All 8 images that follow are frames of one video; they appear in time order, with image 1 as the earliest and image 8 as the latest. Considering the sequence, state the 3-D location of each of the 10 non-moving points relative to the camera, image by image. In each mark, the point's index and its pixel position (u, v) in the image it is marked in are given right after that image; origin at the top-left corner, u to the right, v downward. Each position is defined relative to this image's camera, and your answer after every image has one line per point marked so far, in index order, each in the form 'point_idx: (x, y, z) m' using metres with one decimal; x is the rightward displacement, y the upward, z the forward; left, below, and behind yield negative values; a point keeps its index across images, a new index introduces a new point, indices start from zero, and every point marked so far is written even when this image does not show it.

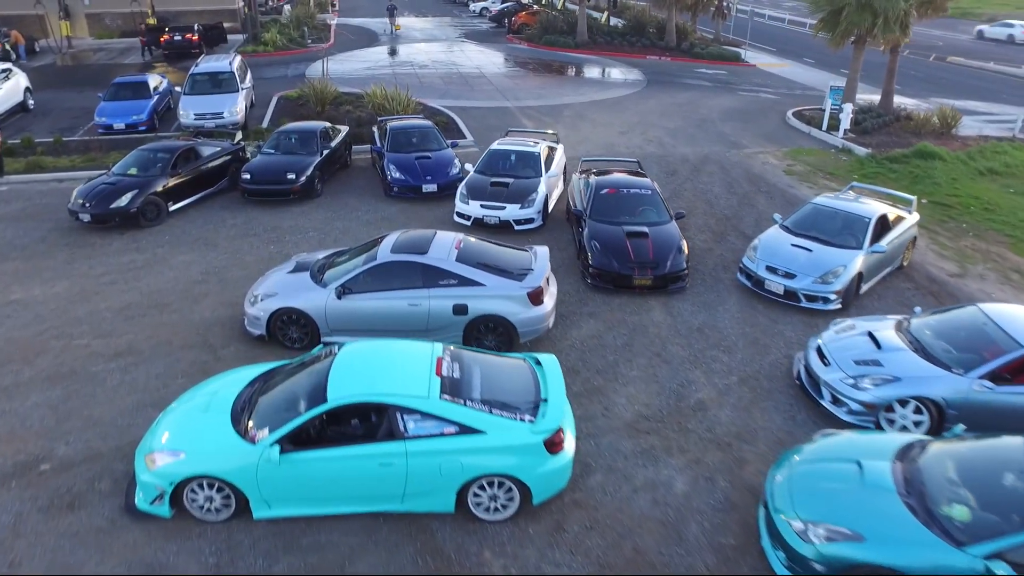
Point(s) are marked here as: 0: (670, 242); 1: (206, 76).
0: (+2.2, +0.6, +10.4) m
1: (-8.2, +5.7, +19.8) m
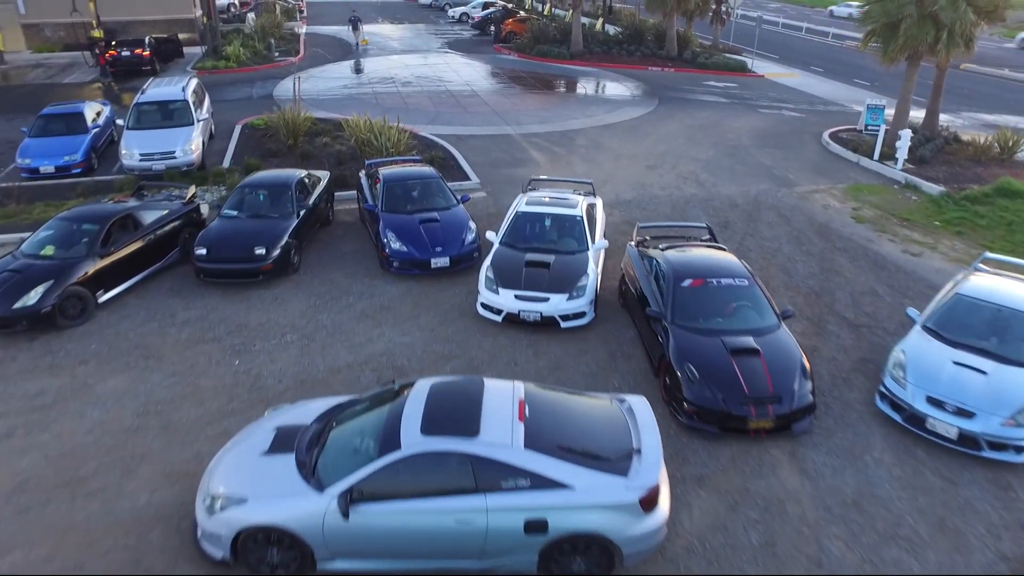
0: (+2.9, -0.8, +7.6) m
1: (-8.1, +4.1, +16.6) m
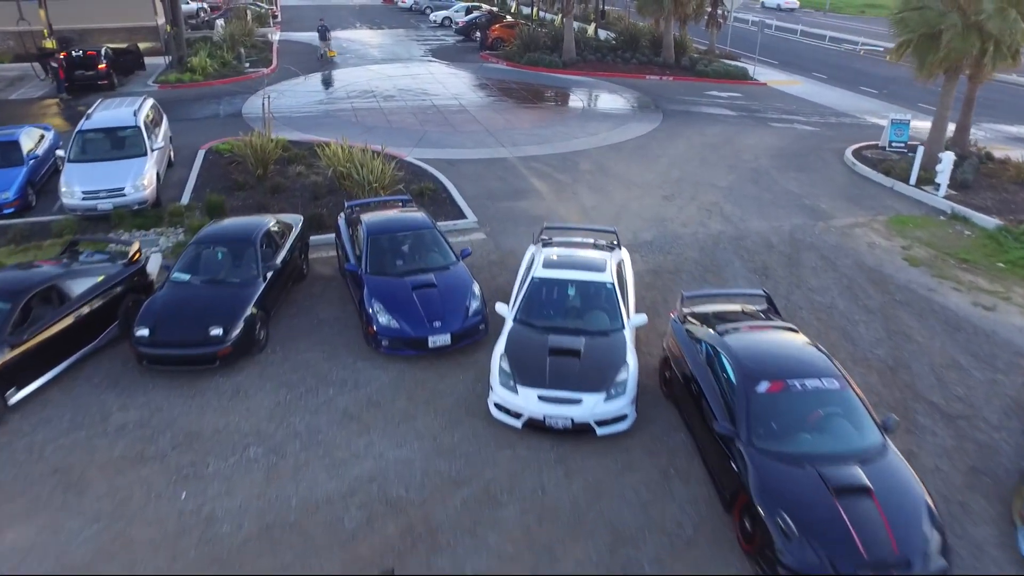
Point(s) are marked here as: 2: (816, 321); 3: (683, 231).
0: (+3.1, -1.7, +5.8) m
1: (-8.1, +3.0, +14.5) m
2: (+4.2, -0.5, +10.2) m
3: (+3.1, +1.0, +13.3) m
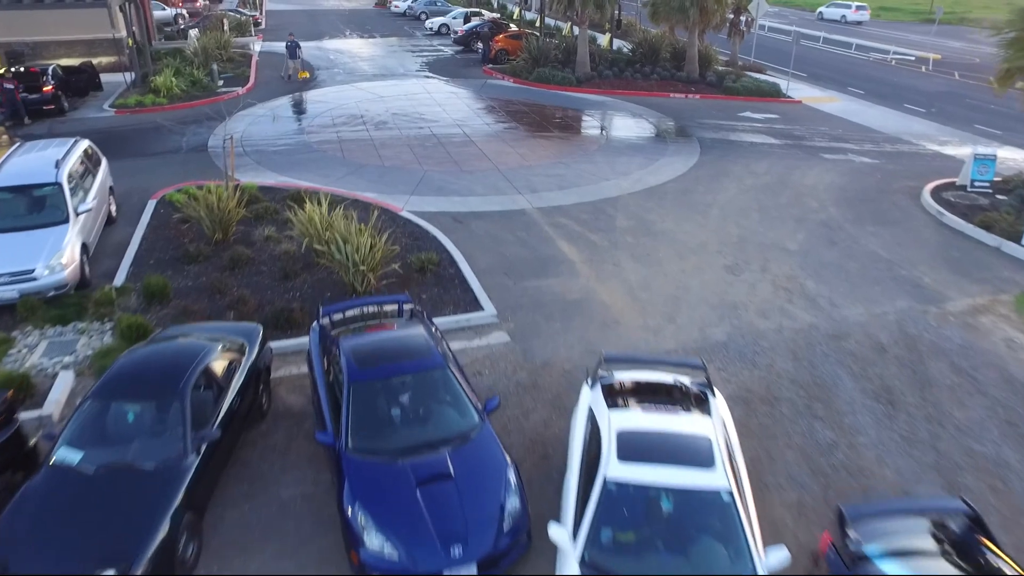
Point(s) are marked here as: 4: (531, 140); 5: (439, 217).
0: (+3.6, -3.2, +2.7) m
1: (-7.7, +1.5, +11.3) m
2: (+4.6, -2.0, +7.1) m
3: (+3.5, -0.5, +10.2) m
4: (+0.5, +3.7, +18.9) m
5: (-1.4, +1.3, +13.6) m
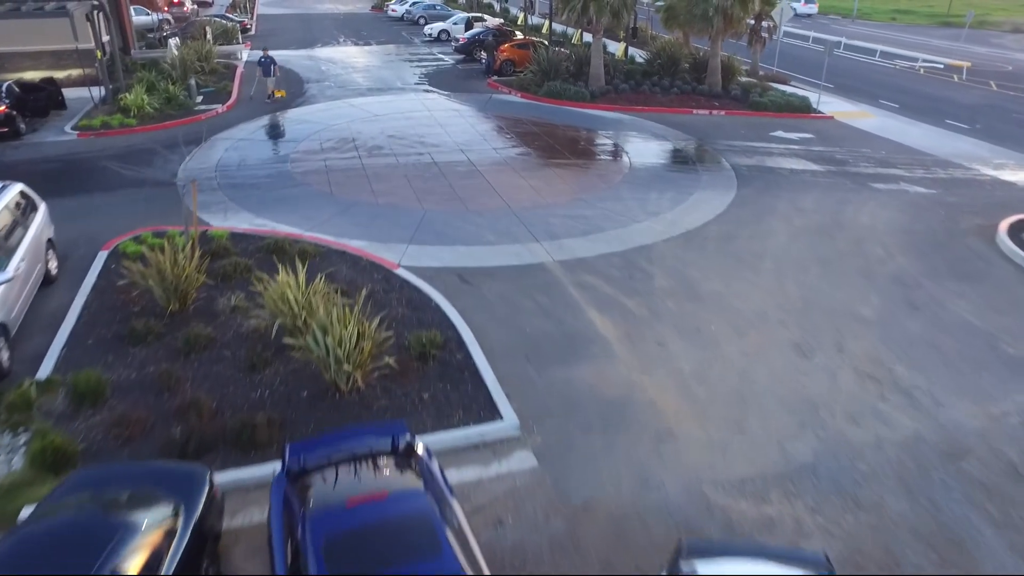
0: (+3.9, -4.4, +0.5) m
1: (-7.4, +0.4, +9.1) m
2: (+4.9, -3.1, +4.9) m
3: (+3.8, -1.6, +8.0) m
4: (+0.7, +2.7, +16.7) m
5: (-1.1, +0.2, +11.4) m
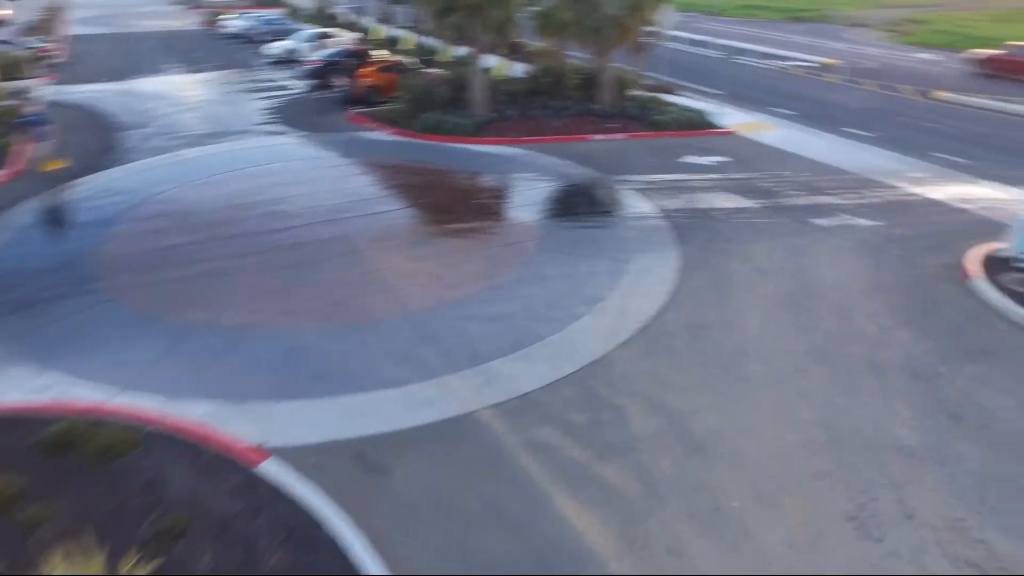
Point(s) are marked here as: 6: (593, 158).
0: (+5.3, -5.8, -2.1) m
1: (-7.7, -2.2, +4.4) m
2: (+5.5, -4.4, +2.4) m
3: (+3.7, -3.1, +5.2) m
4: (-1.2, +0.8, +13.2) m
5: (-1.9, -1.8, +7.7) m
6: (+2.1, +3.3, +19.2) m
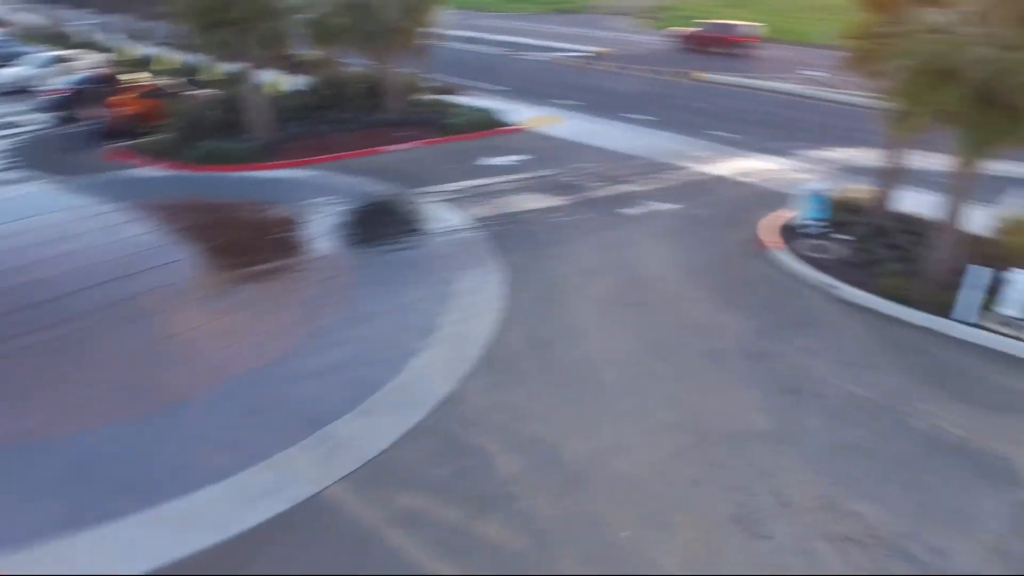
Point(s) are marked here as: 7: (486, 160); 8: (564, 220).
0: (+7.0, -5.3, -1.3) m
1: (-7.6, -3.8, +1.5) m
2: (+5.8, -4.0, +3.1) m
3: (+3.1, -3.0, +5.3) m
4: (-4.1, 0.0, +11.7) m
5: (-2.9, -2.6, +6.2) m
6: (-2.9, +2.8, +18.2) m
7: (-0.6, +3.3, +19.3) m
8: (+1.1, +1.4, +14.9) m
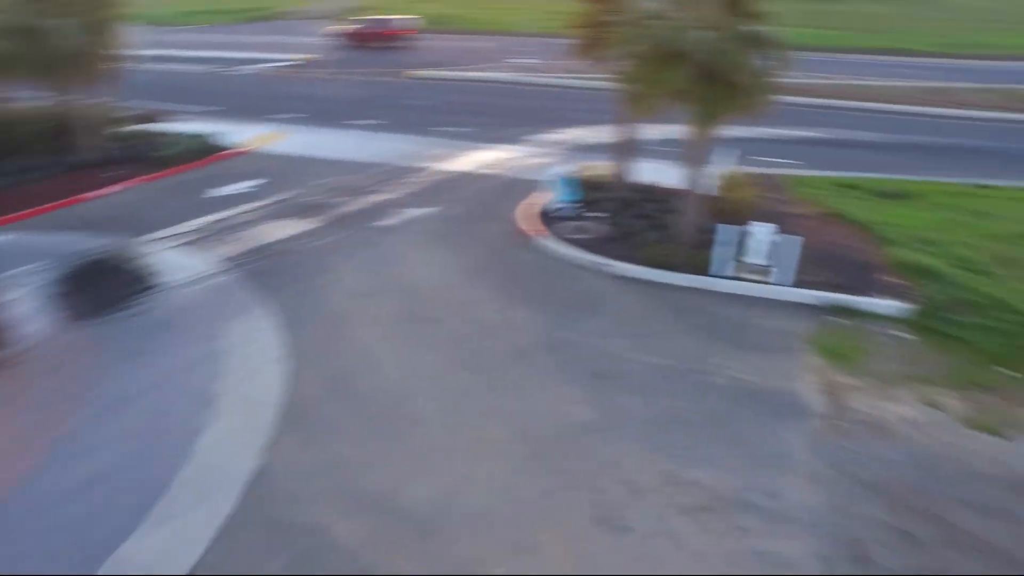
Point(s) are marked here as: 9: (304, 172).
0: (+8.8, -4.0, +0.9) m
1: (-6.0, -5.5, -1.5) m
2: (+5.9, -3.2, +4.5) m
3: (+2.5, -2.8, +5.7) m
4: (-6.9, -1.4, +9.1) m
5: (-3.5, -3.5, +4.5) m
6: (-8.5, +1.4, +15.6) m
7: (-6.9, +2.3, +17.4) m
8: (-3.5, +0.9, +13.9) m
9: (-5.1, +3.0, +18.7) m
